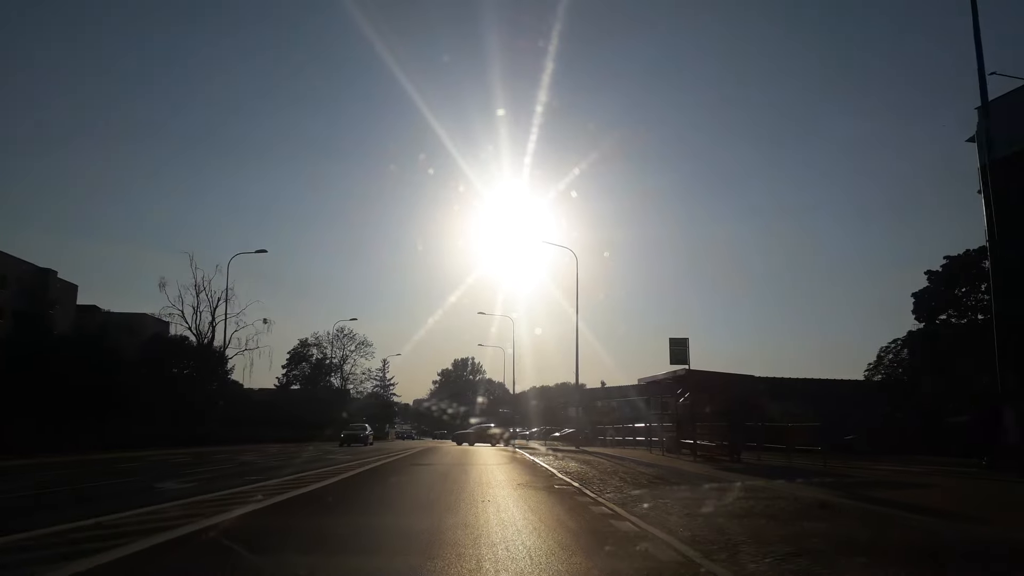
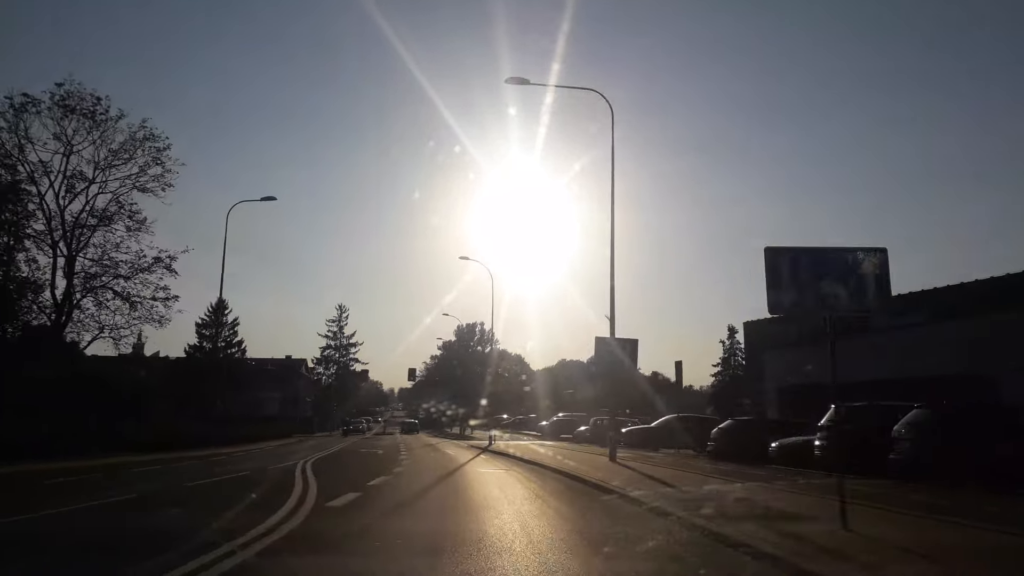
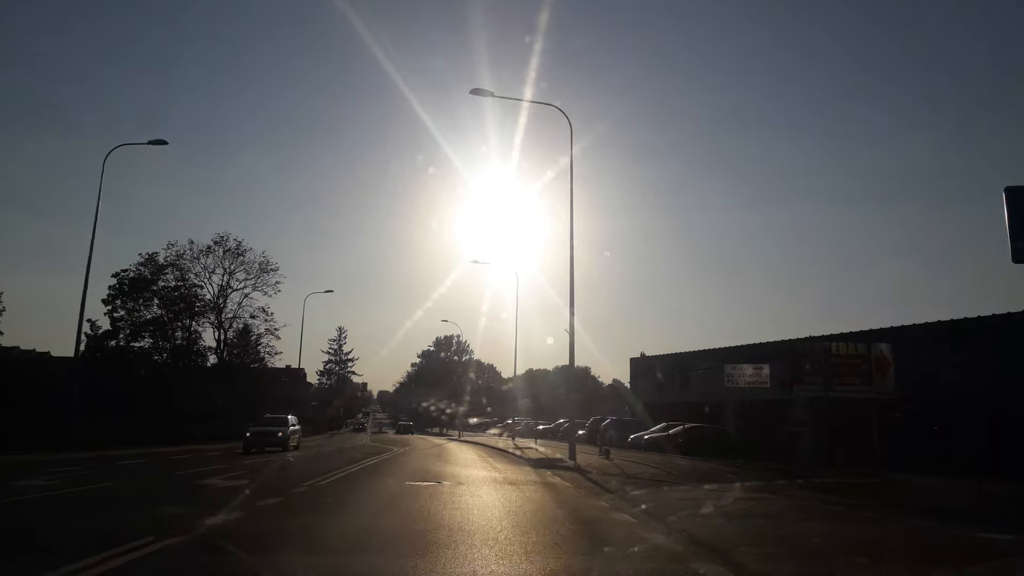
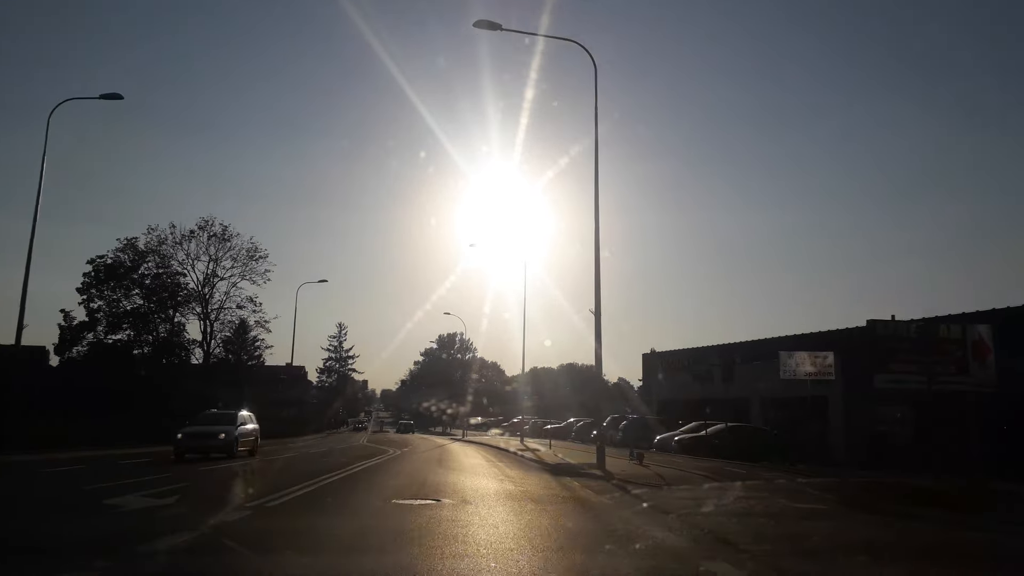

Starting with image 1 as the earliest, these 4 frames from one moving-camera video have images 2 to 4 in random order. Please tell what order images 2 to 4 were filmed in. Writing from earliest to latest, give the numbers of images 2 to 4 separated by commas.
3, 4, 2
